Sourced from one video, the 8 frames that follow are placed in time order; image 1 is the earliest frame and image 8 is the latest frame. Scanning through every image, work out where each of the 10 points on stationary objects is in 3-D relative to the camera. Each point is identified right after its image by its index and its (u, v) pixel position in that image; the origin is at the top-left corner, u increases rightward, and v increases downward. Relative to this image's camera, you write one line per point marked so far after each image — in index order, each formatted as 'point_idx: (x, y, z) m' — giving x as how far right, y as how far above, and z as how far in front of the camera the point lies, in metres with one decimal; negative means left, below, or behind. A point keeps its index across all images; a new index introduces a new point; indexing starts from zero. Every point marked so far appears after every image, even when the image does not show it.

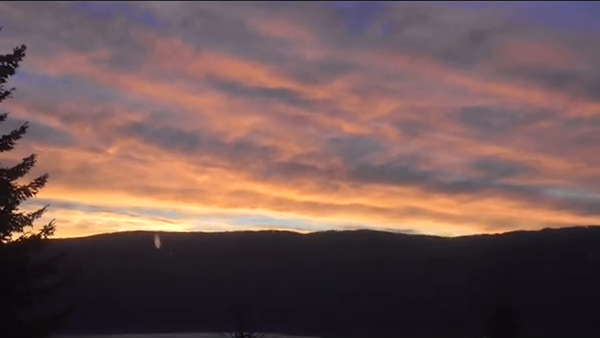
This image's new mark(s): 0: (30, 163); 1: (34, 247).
0: (-1.8, 0.0, +8.0) m
1: (-1.8, -0.5, +8.0) m
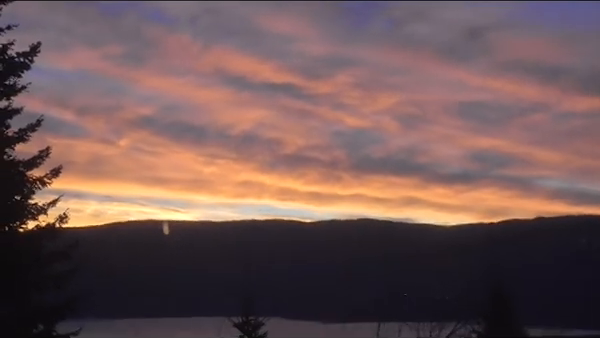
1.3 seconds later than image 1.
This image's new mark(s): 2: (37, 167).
0: (-1.8, +0.1, +8.4) m
1: (-1.8, -0.5, +8.4) m
2: (-1.8, 0.0, +8.4) m
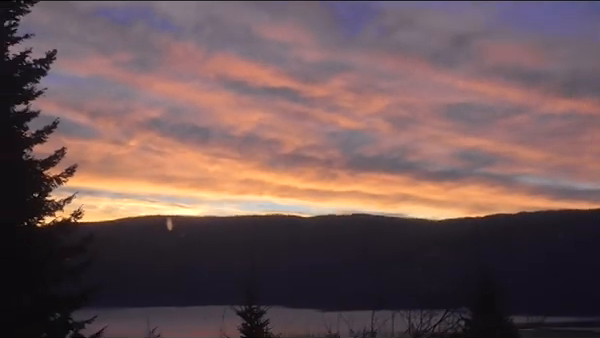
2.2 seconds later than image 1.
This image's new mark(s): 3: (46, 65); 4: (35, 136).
0: (-1.8, +0.1, +9.0) m
1: (-1.8, -0.5, +9.0) m
2: (-1.8, 0.0, +9.0) m
3: (-1.9, +0.8, +9.0) m
4: (-2.0, +0.2, +9.0) m
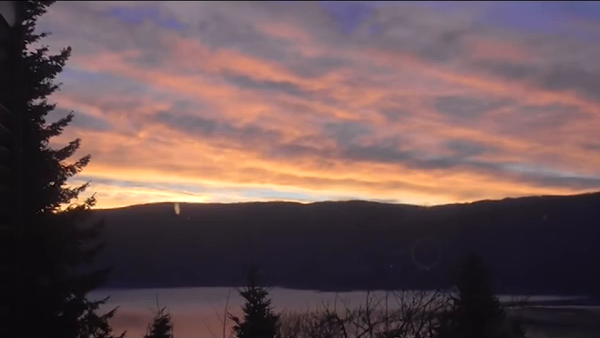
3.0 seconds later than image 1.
0: (-1.8, +0.2, +9.6) m
1: (-1.8, -0.4, +9.6) m
2: (-1.9, +0.1, +9.6) m
3: (-1.9, +0.8, +9.6) m
4: (-2.0, +0.3, +9.6) m
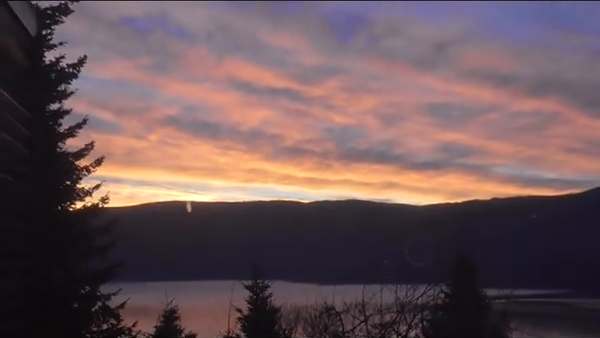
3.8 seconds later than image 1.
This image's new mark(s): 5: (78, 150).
0: (-1.8, +0.2, +10.2) m
1: (-1.8, -0.4, +10.2) m
2: (-1.8, +0.1, +10.3) m
3: (-1.9, +0.8, +10.2) m
4: (-2.0, +0.3, +10.2) m
5: (-1.9, +0.2, +10.3) m
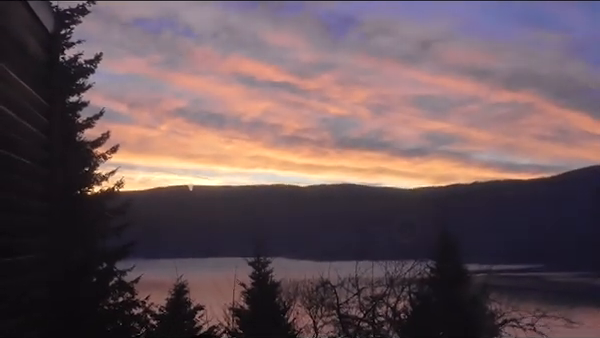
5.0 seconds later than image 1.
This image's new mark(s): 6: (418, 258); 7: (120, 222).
0: (-1.8, +0.3, +11.2) m
1: (-1.8, -0.3, +11.2) m
2: (-1.9, +0.2, +11.2) m
3: (-1.9, +1.0, +11.2) m
4: (-2.0, +0.4, +11.2) m
5: (-1.9, +0.3, +11.2) m
6: (+1.1, -0.8, +11.3) m
7: (-1.7, -0.5, +11.7) m
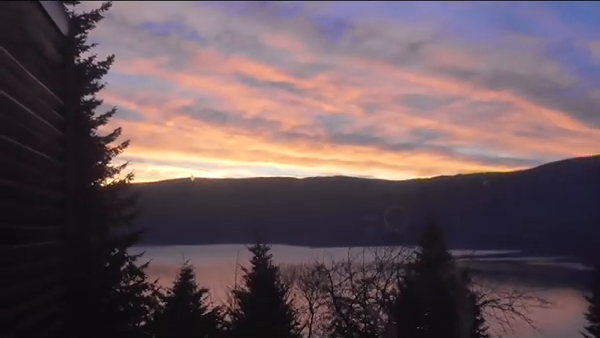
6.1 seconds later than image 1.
0: (-1.8, +0.4, +12.1) m
1: (-1.8, -0.2, +12.1) m
2: (-1.9, +0.3, +12.1) m
3: (-1.9, +1.0, +12.1) m
4: (-2.0, +0.5, +12.1) m
5: (-1.9, +0.3, +12.1) m
6: (+1.1, -0.8, +12.2) m
7: (-1.8, -0.4, +12.6) m
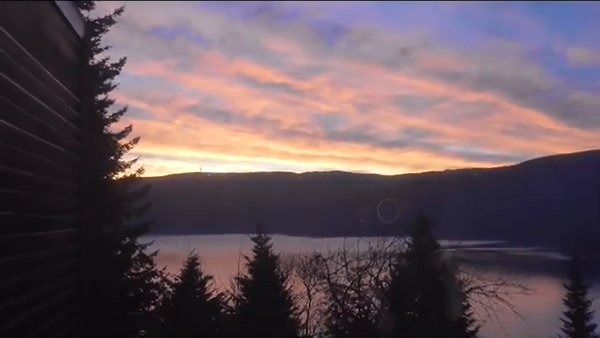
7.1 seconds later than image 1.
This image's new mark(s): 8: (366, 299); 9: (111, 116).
0: (-1.9, +0.4, +13.0) m
1: (-1.8, -0.1, +13.0) m
2: (-1.9, +0.3, +13.0) m
3: (-1.9, +1.1, +13.0) m
4: (-2.0, +0.6, +13.0) m
5: (-1.9, +0.4, +13.0) m
6: (+1.1, -0.7, +13.1) m
7: (-1.8, -0.4, +13.4) m
8: (+0.6, -1.2, +11.4) m
9: (-2.0, +0.6, +13.0) m
